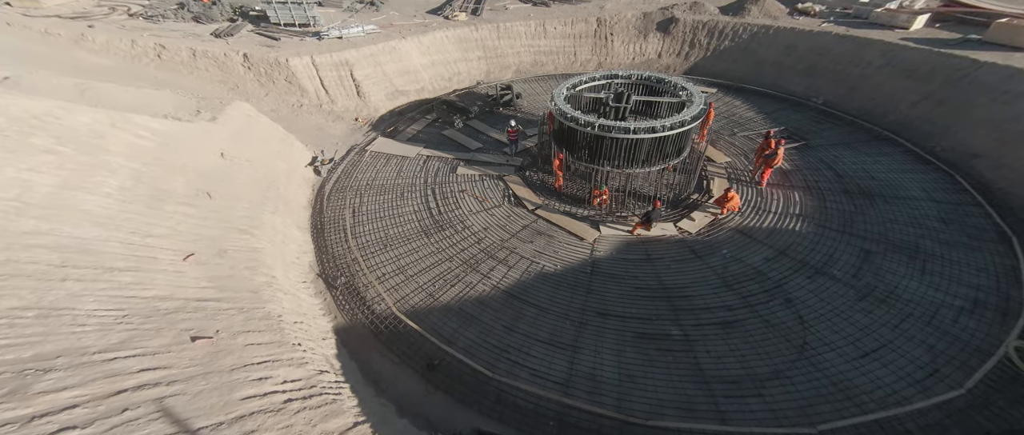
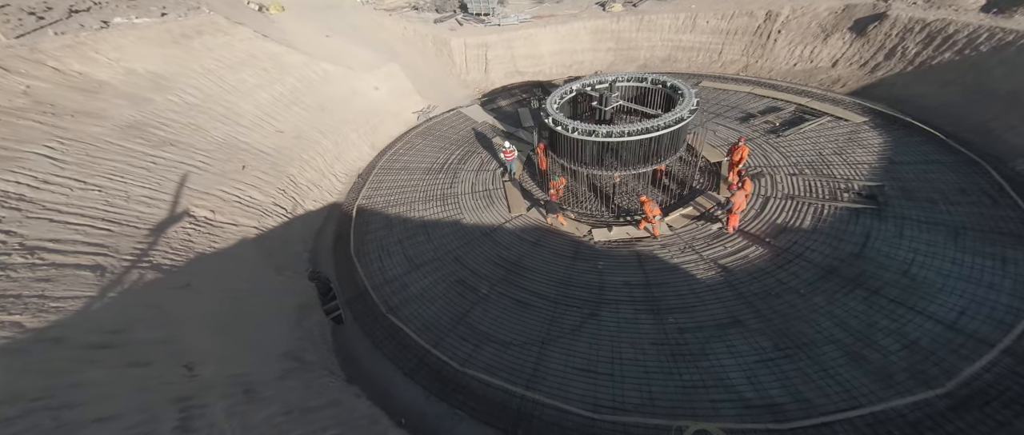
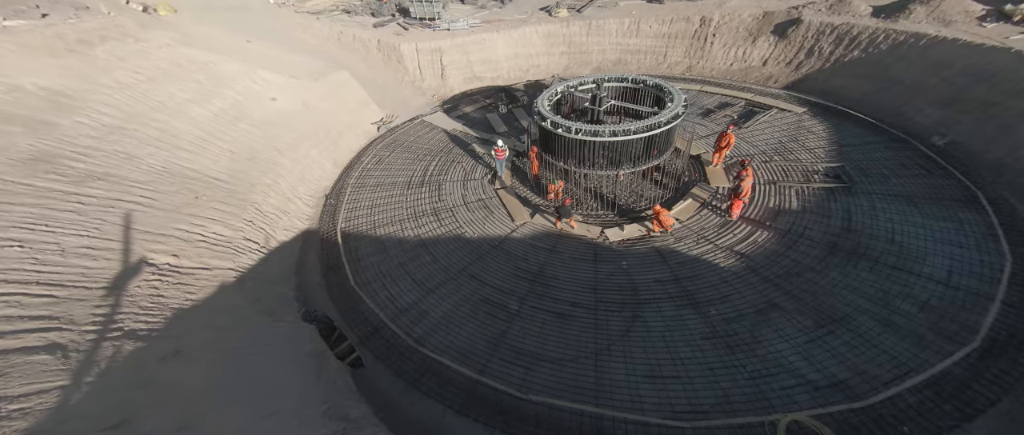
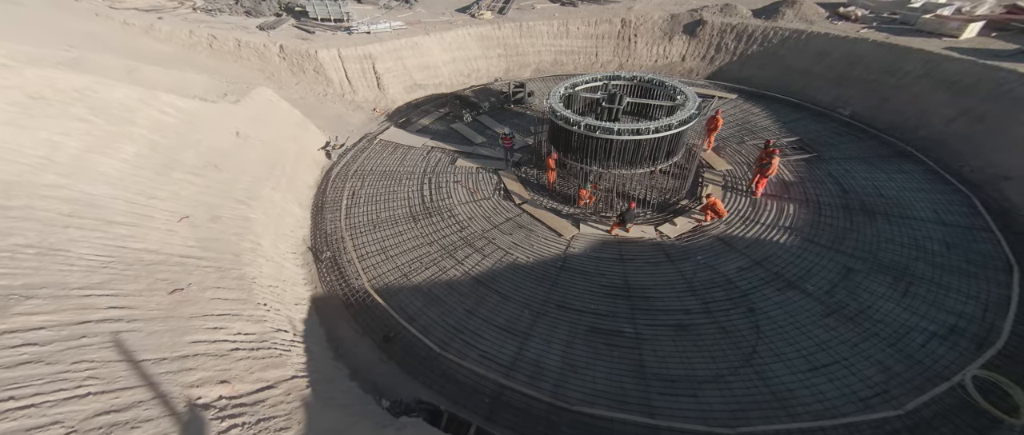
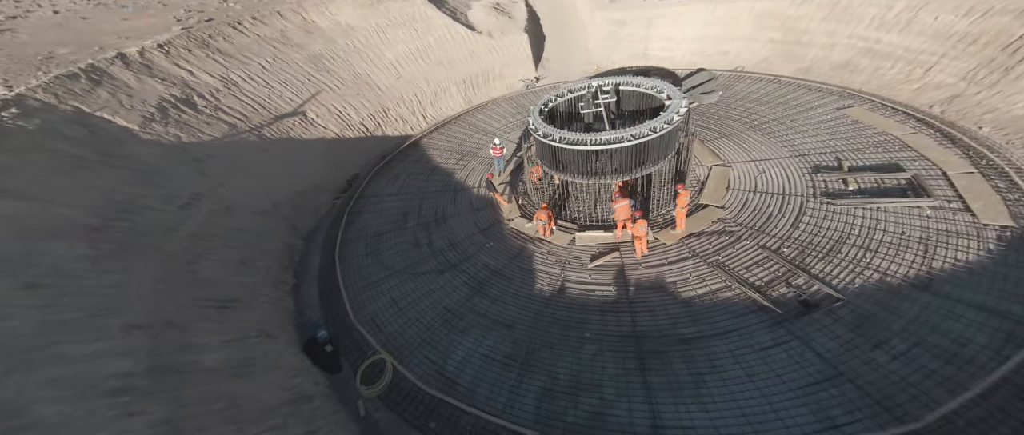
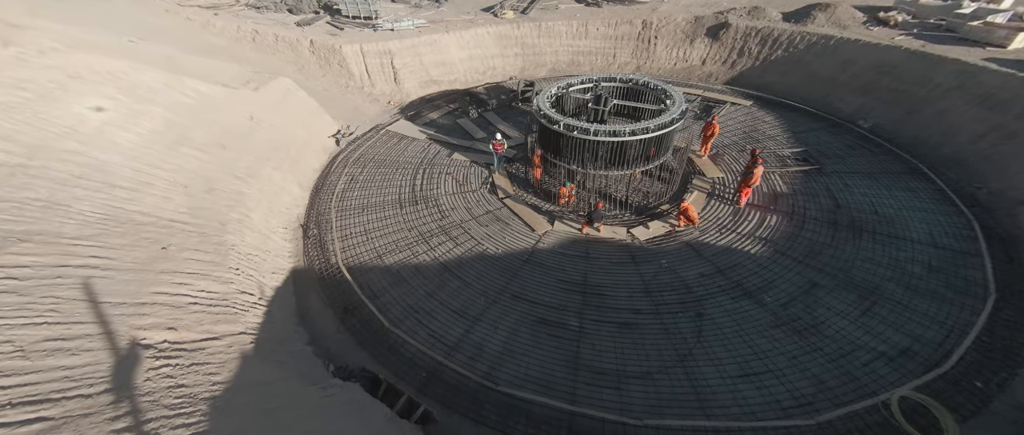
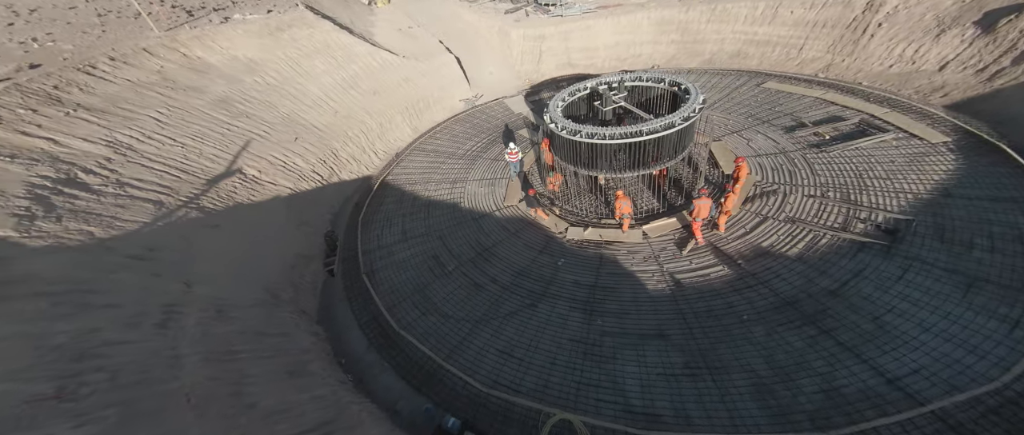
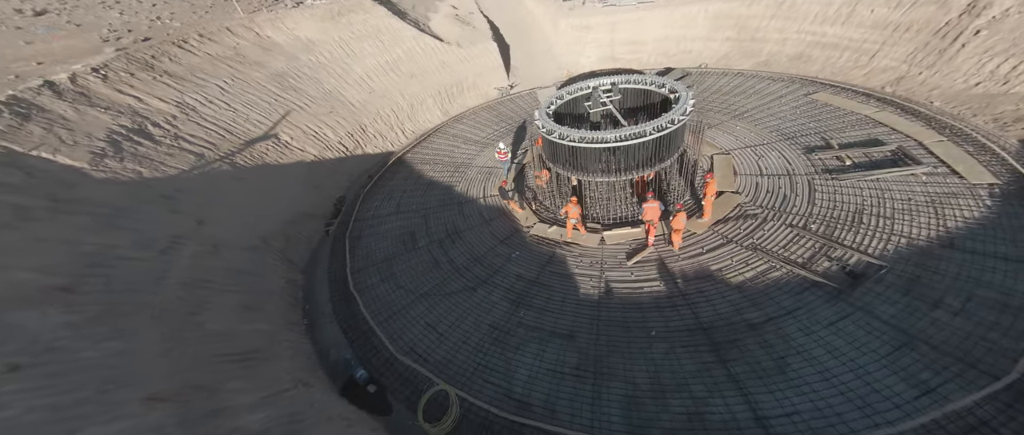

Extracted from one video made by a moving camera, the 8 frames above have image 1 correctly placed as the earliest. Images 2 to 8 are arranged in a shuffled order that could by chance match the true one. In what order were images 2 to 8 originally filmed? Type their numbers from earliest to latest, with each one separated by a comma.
4, 6, 3, 2, 7, 8, 5
